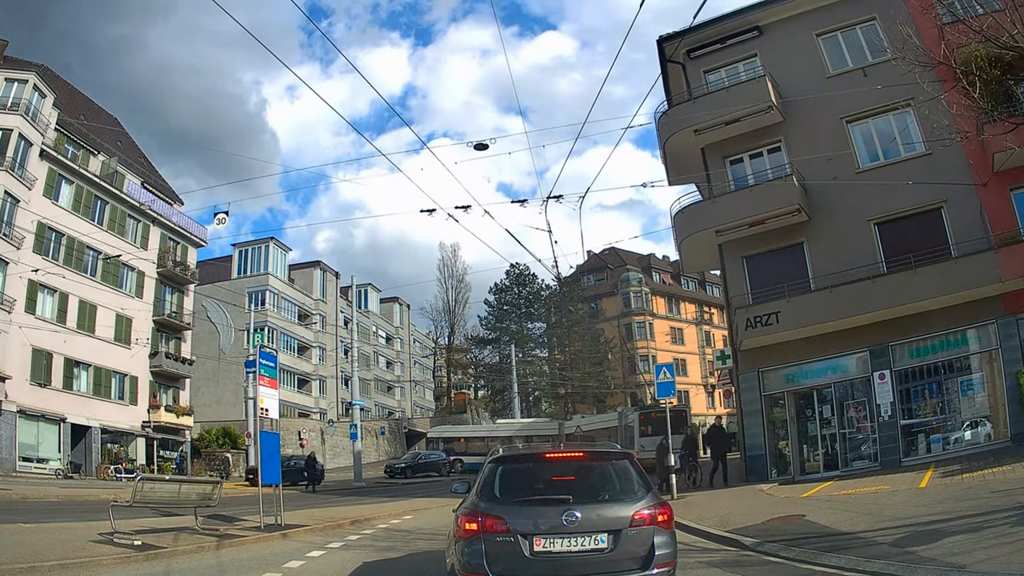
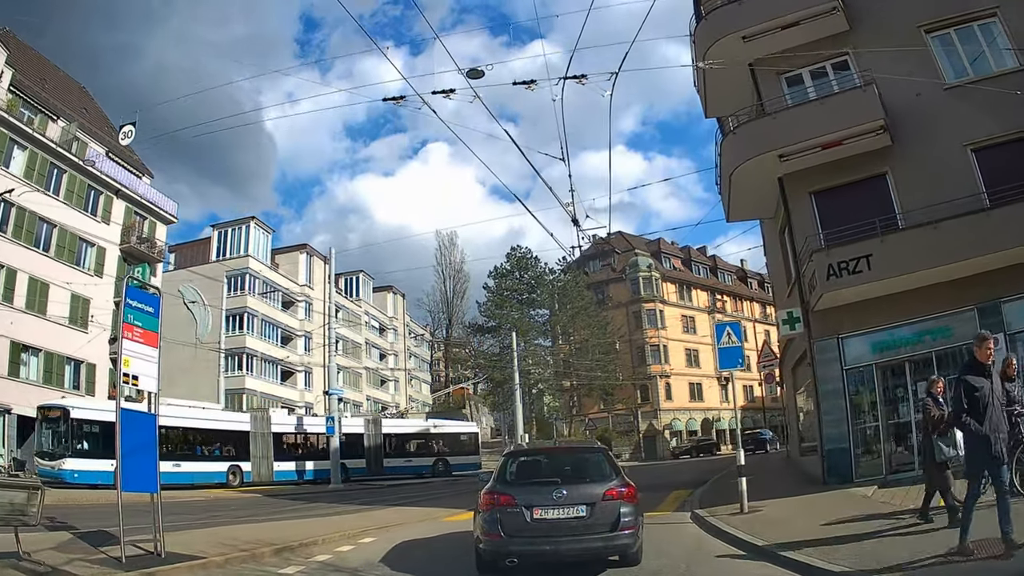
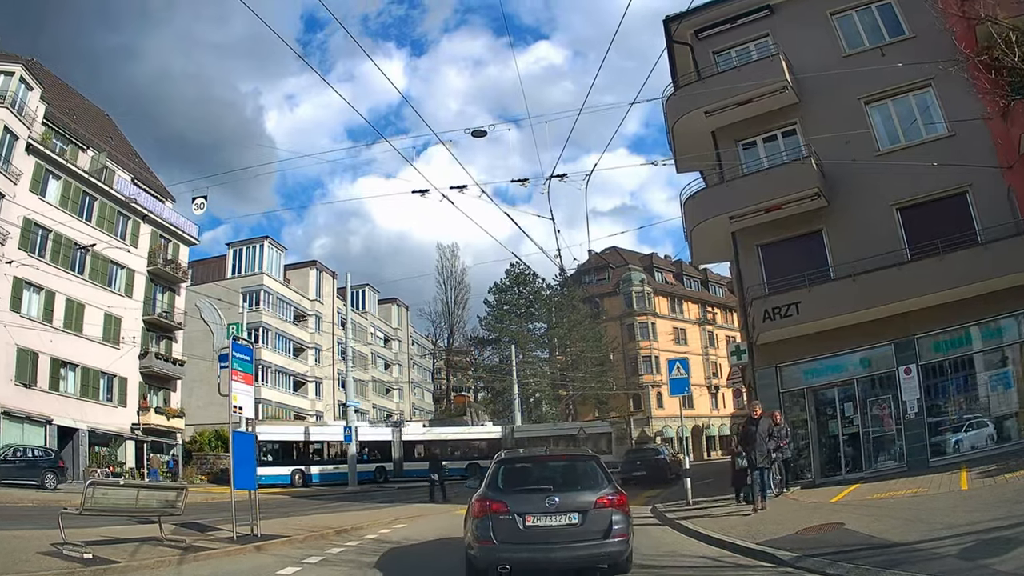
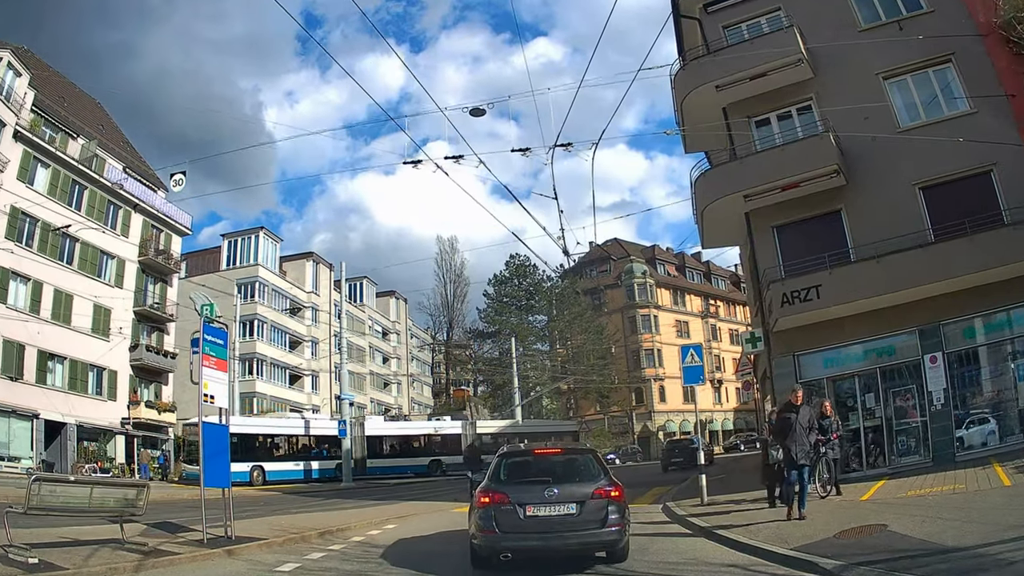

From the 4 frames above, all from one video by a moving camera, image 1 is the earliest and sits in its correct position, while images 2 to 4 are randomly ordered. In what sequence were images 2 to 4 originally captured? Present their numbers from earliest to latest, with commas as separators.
3, 4, 2
